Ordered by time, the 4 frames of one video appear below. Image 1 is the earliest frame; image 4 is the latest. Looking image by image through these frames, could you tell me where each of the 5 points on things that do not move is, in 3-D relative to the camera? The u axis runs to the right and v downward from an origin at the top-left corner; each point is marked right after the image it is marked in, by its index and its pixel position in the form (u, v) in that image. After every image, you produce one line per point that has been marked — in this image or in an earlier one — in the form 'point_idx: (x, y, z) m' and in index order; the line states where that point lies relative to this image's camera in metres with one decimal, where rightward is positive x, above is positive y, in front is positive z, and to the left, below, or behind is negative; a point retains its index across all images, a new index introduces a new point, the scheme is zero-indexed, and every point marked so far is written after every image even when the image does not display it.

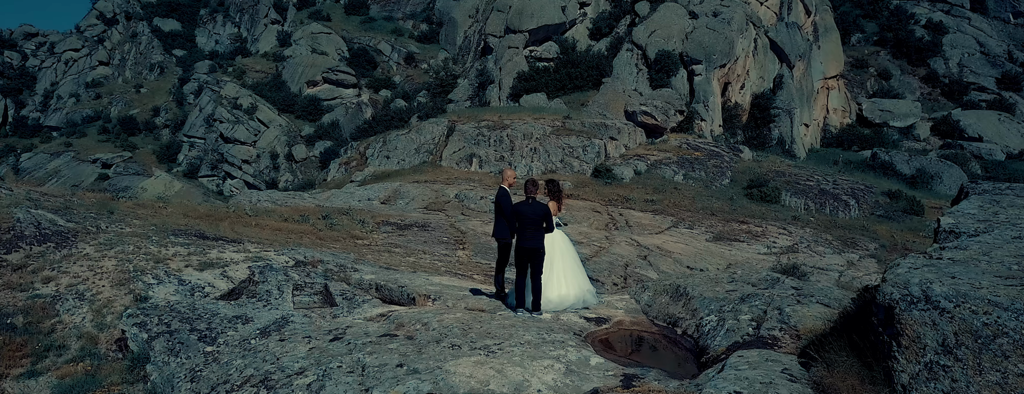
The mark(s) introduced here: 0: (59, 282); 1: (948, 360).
0: (-5.4, -1.0, +7.5) m
1: (+2.2, -0.9, +3.2) m
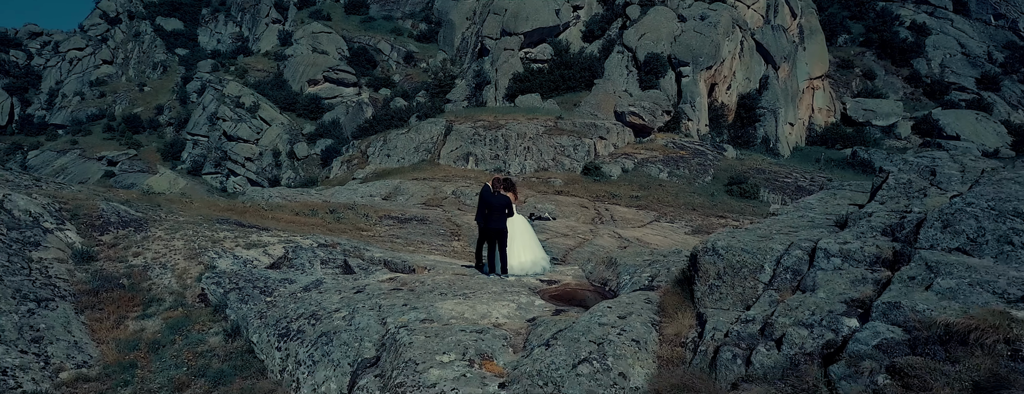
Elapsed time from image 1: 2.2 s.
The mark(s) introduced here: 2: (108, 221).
0: (-5.8, -0.9, +9.8) m
1: (+1.8, -0.8, +5.6) m
2: (-7.0, -0.4, +10.8) m
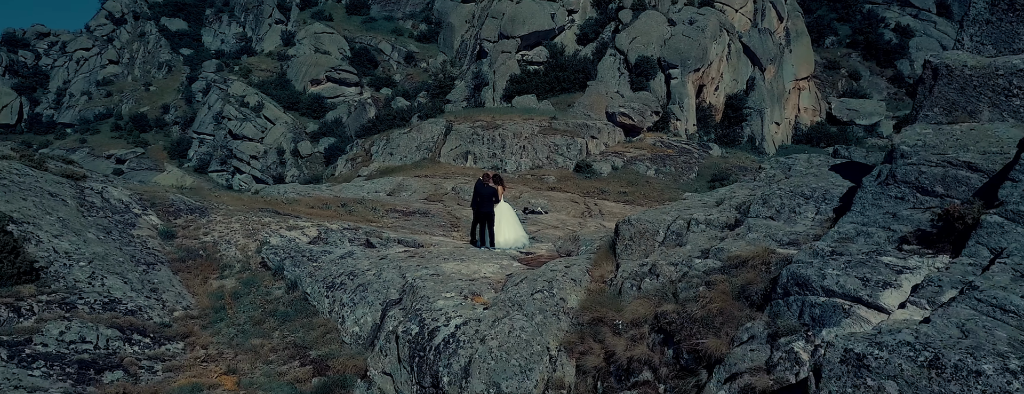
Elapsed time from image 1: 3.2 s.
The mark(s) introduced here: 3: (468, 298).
0: (-6.0, -0.7, +12.6) m
1: (+1.6, -0.6, +8.4) m
2: (-7.3, -0.3, +13.5) m
3: (-0.6, -1.3, +8.4) m
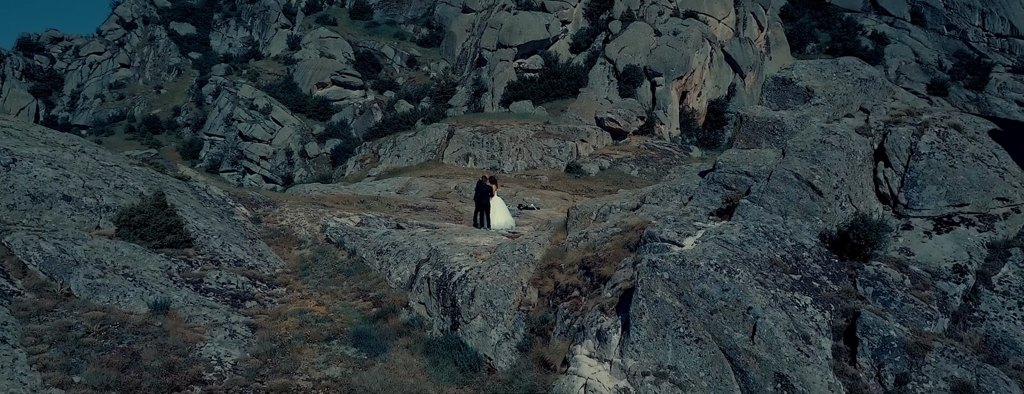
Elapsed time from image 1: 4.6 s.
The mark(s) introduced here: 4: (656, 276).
0: (-6.3, -0.6, +17.3) m
1: (+1.4, -0.5, +13.1) m
2: (-7.5, -0.1, +18.2) m
3: (-0.8, -1.2, +13.1) m
4: (+2.0, -1.1, +8.6) m
